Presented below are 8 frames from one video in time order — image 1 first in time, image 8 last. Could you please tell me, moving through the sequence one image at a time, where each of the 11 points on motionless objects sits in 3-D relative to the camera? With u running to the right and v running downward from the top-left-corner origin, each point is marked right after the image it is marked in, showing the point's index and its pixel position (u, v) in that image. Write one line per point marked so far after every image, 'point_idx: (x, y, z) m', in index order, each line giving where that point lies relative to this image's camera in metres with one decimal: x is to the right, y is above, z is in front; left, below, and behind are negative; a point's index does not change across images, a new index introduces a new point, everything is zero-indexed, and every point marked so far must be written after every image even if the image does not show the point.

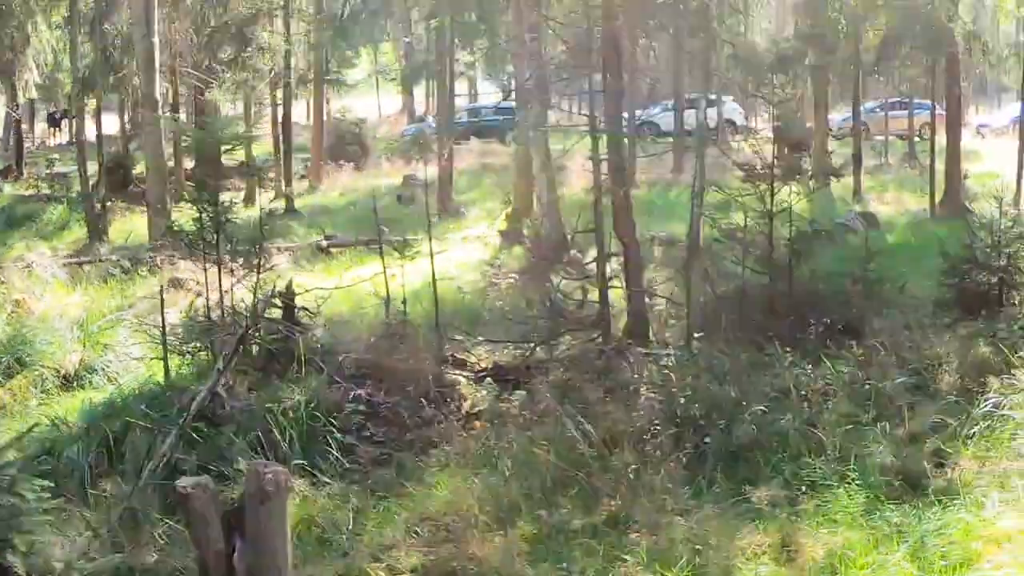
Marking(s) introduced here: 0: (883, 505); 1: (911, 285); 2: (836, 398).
0: (+2.3, -1.3, +6.3) m
1: (+4.0, +0.1, +10.3) m
2: (+2.3, -0.8, +7.4) m
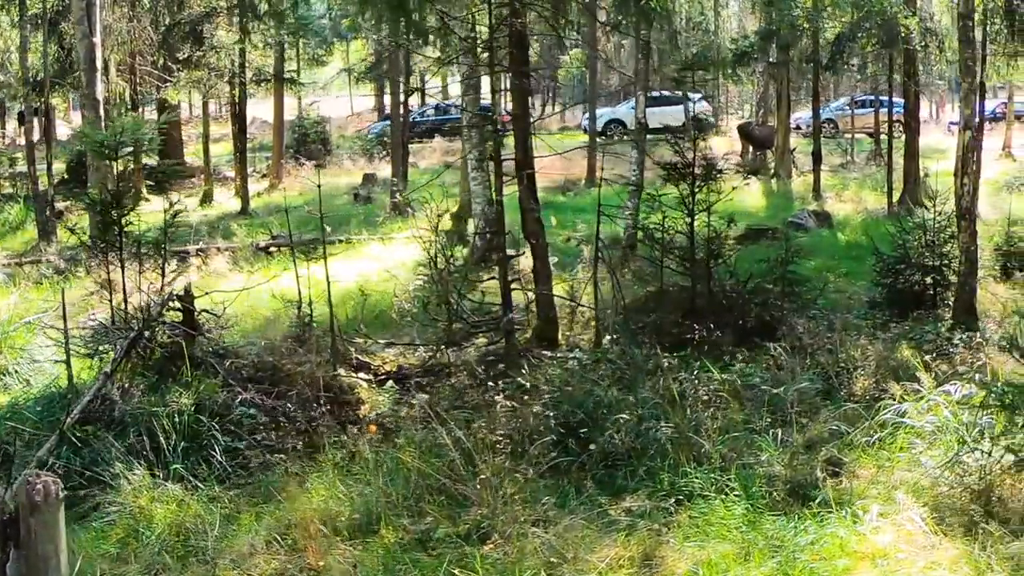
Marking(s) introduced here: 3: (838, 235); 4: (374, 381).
0: (+1.5, -1.3, +6.1) m
1: (+3.3, 0.0, +10.0) m
2: (+1.5, -0.8, +7.2) m
3: (+3.7, +0.6, +11.7) m
4: (-1.1, -0.7, +8.0) m
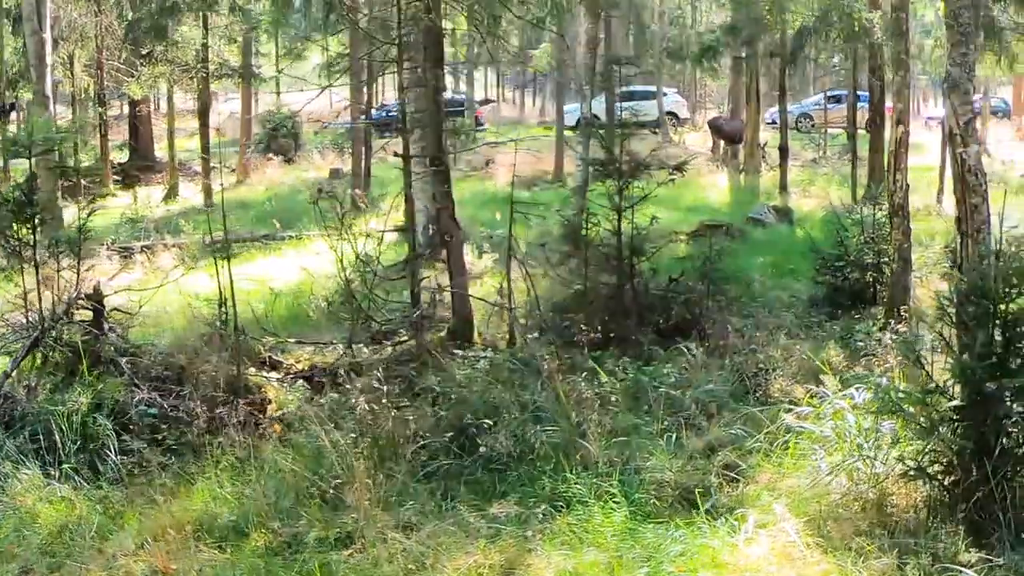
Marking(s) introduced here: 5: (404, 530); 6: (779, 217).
0: (+0.8, -1.3, +5.9) m
1: (+2.6, +0.1, +9.8) m
2: (+0.8, -0.8, +7.0) m
3: (+3.1, +0.6, +11.4) m
4: (-1.8, -0.7, +7.9) m
5: (-0.6, -1.4, +5.7) m
6: (+3.2, +0.8, +12.1) m
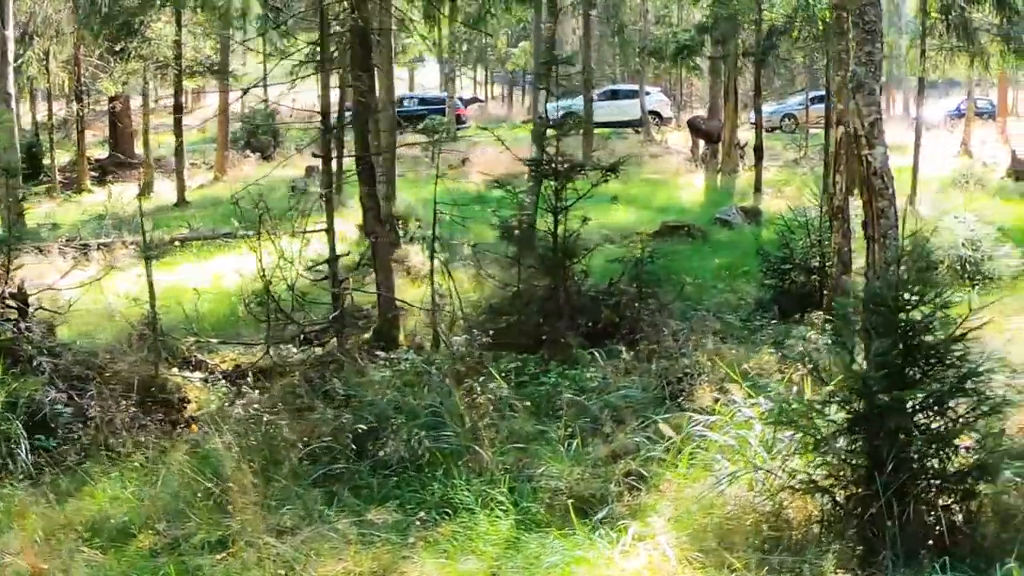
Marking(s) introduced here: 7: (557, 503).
0: (+0.1, -1.4, +5.8) m
1: (+2.1, 0.0, +9.6) m
2: (+0.1, -0.9, +6.8) m
3: (+2.7, +0.6, +11.2) m
4: (-2.3, -0.7, +7.9) m
5: (-1.3, -1.4, +5.7) m
6: (+2.7, +0.8, +11.9) m
7: (+0.3, -1.3, +6.0) m
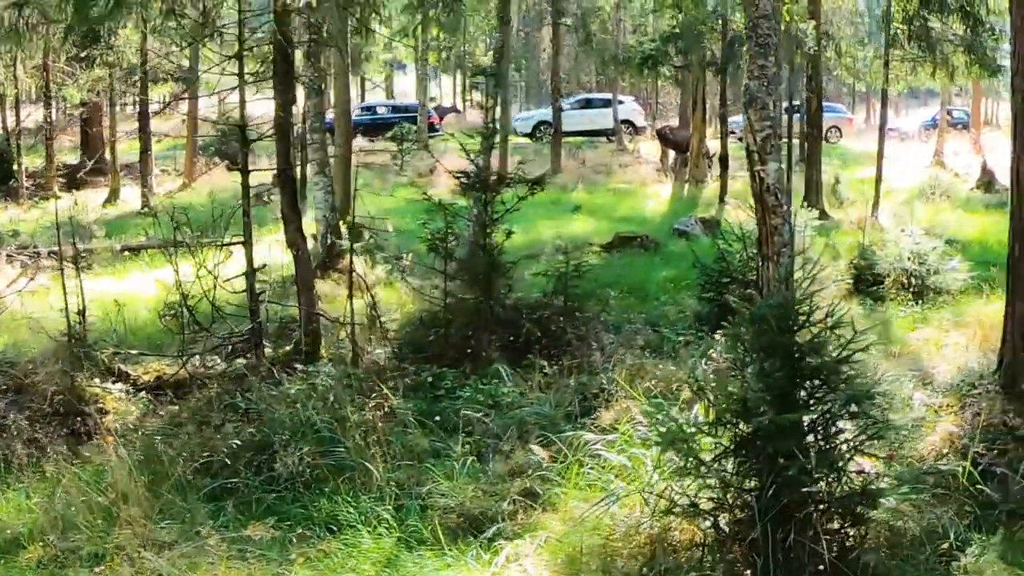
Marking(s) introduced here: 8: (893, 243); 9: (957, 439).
0: (-0.6, -1.5, +5.7) m
1: (+1.6, -0.1, +9.5) m
2: (-0.5, -1.0, +6.8) m
3: (+2.1, +0.5, +11.1) m
4: (-3.0, -0.8, +7.9) m
5: (-1.9, -1.4, +5.6) m
6: (+2.2, +0.7, +11.8) m
7: (-0.4, -1.4, +6.0) m
8: (+3.7, +0.4, +10.0) m
9: (+2.9, -1.0, +6.6) m
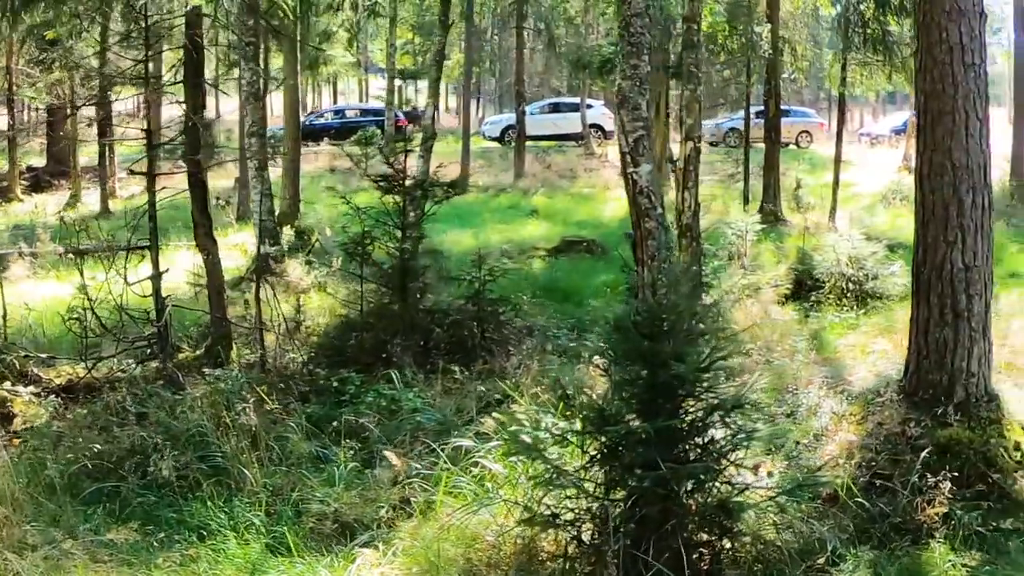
0: (-1.3, -1.5, +5.6) m
1: (+0.9, -0.1, +9.3) m
2: (-1.2, -1.0, +6.7) m
3: (+1.5, +0.4, +10.9) m
4: (-3.6, -0.8, +7.8) m
5: (-2.7, -1.4, +5.6) m
6: (+1.7, +0.6, +11.6) m
7: (-1.1, -1.4, +5.9) m
8: (+3.1, +0.4, +9.8) m
9: (+2.1, -1.0, +6.4) m
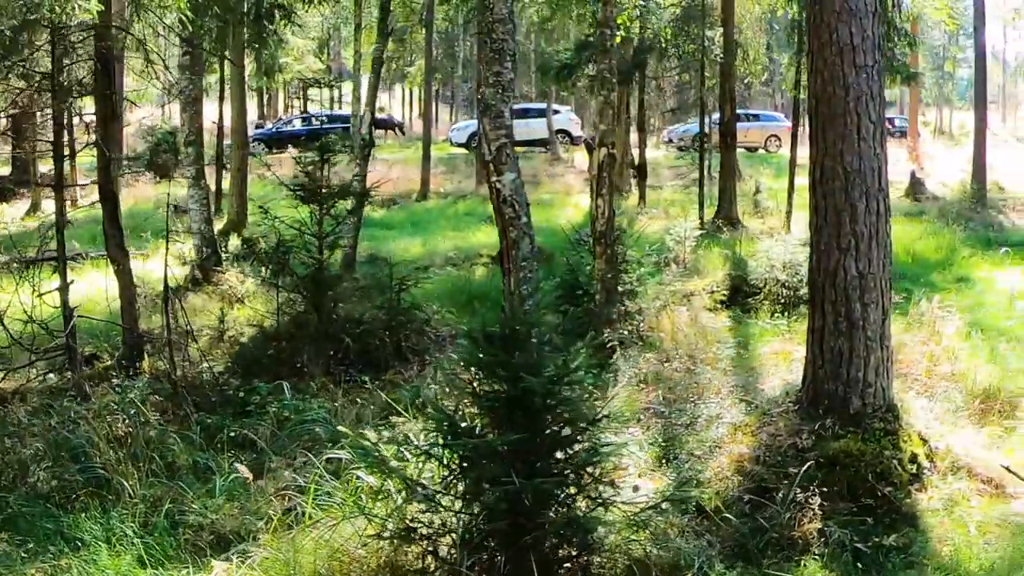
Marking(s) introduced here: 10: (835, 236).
0: (-2.0, -1.5, +5.6) m
1: (+0.3, -0.2, +9.3) m
2: (-1.9, -1.0, +6.6) m
3: (+0.9, +0.3, +10.8) m
4: (-4.3, -0.9, +7.9) m
5: (-3.4, -1.5, +5.6) m
6: (+1.1, +0.5, +11.5) m
7: (-1.9, -1.4, +5.8) m
8: (+2.5, +0.3, +9.7) m
9: (+1.4, -1.1, +6.3) m
10: (+2.0, +0.3, +6.3) m
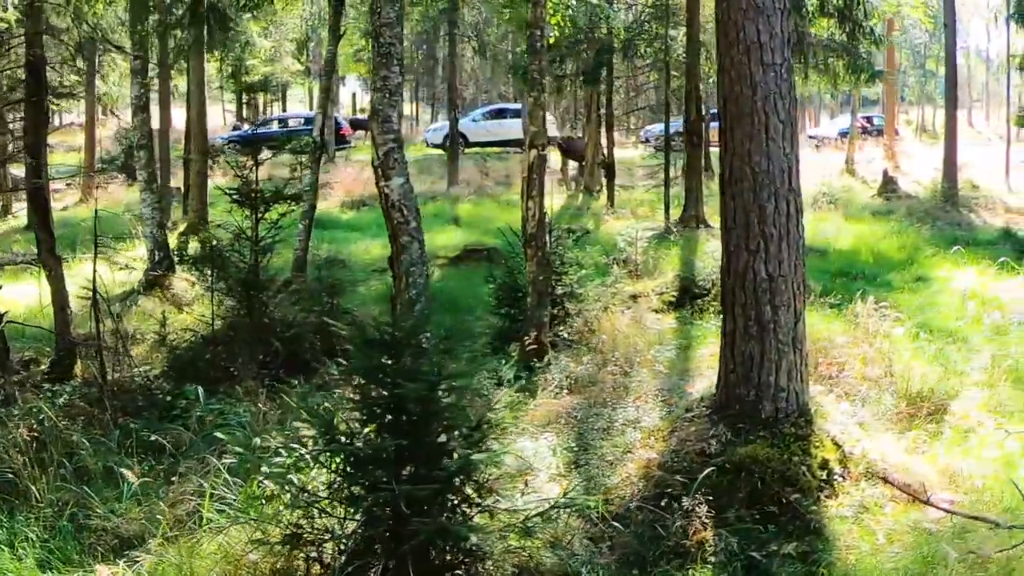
0: (-2.6, -1.6, +5.6) m
1: (-0.2, -0.2, +9.2) m
2: (-2.5, -1.1, +6.7) m
3: (+0.5, +0.3, +10.7) m
4: (-4.8, -0.9, +7.9) m
5: (-4.0, -1.6, +5.6) m
6: (+0.6, +0.5, +11.4) m
7: (-2.4, -1.5, +5.8) m
8: (+2.0, +0.3, +9.6) m
9: (+0.8, -1.1, +6.2) m
10: (+1.4, +0.3, +6.2) m
